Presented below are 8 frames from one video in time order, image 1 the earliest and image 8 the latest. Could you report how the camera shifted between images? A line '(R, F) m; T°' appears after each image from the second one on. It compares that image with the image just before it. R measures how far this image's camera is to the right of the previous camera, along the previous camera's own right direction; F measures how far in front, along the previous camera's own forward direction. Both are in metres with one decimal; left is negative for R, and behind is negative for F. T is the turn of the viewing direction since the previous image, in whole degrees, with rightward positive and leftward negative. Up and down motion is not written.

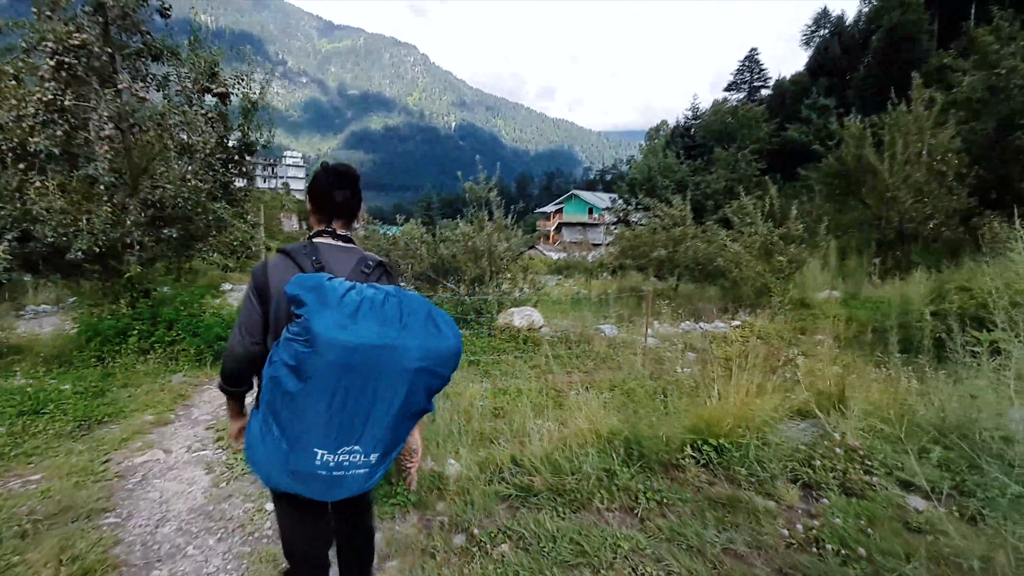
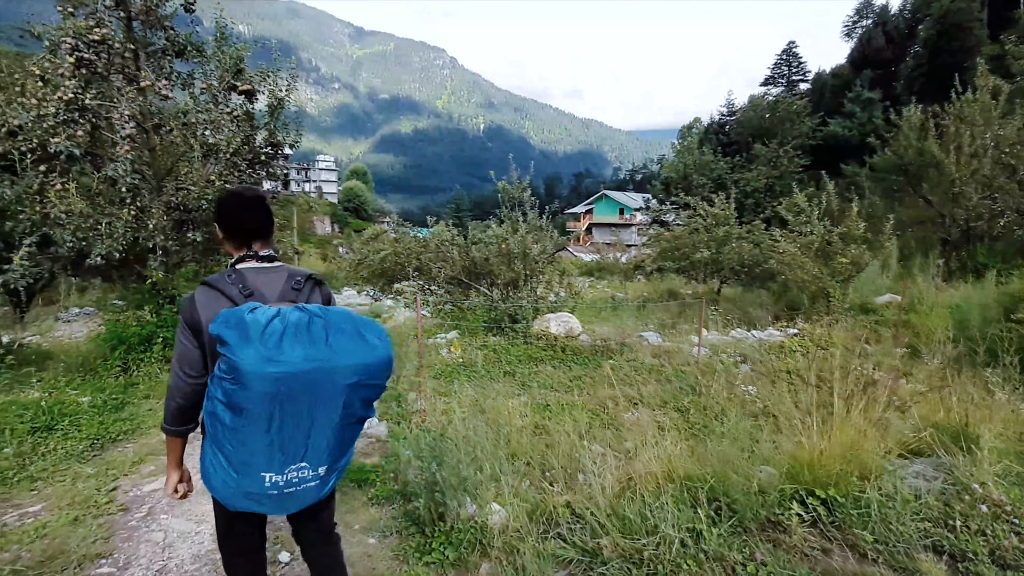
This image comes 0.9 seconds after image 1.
(-0.1, +0.4) m; -3°
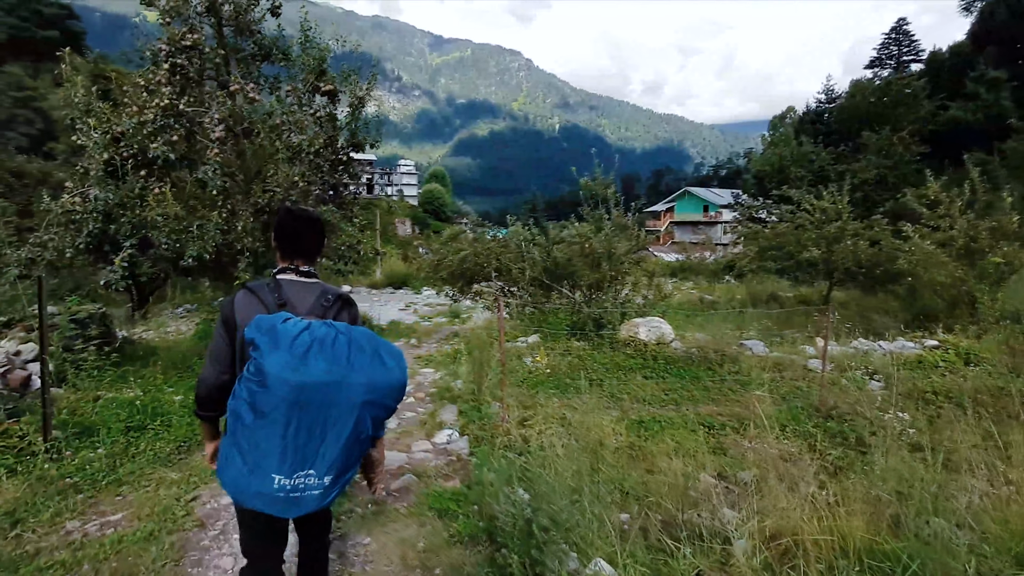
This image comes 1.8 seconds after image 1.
(-0.1, +0.4) m; -8°
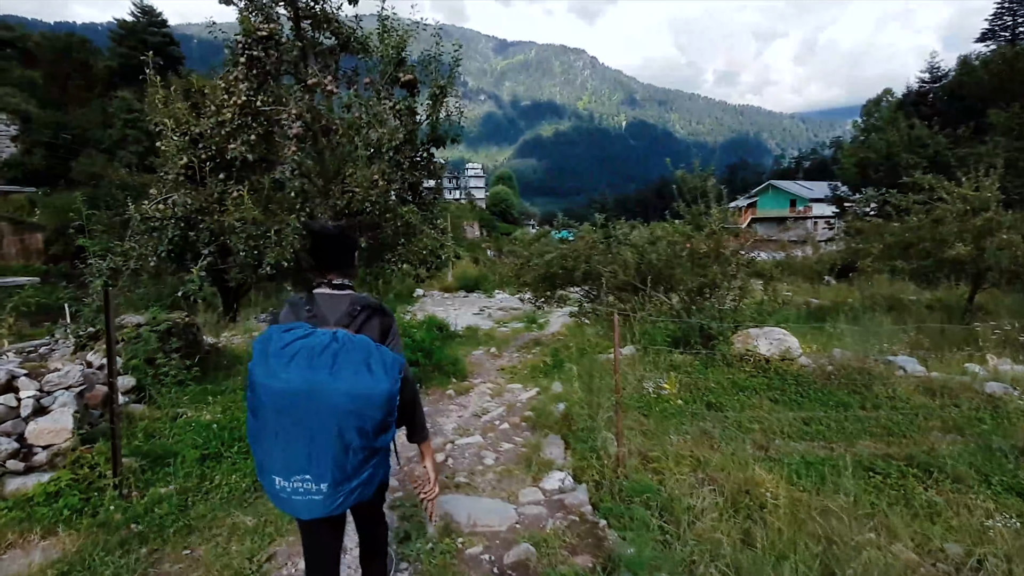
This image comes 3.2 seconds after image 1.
(-0.4, +0.7) m; -7°
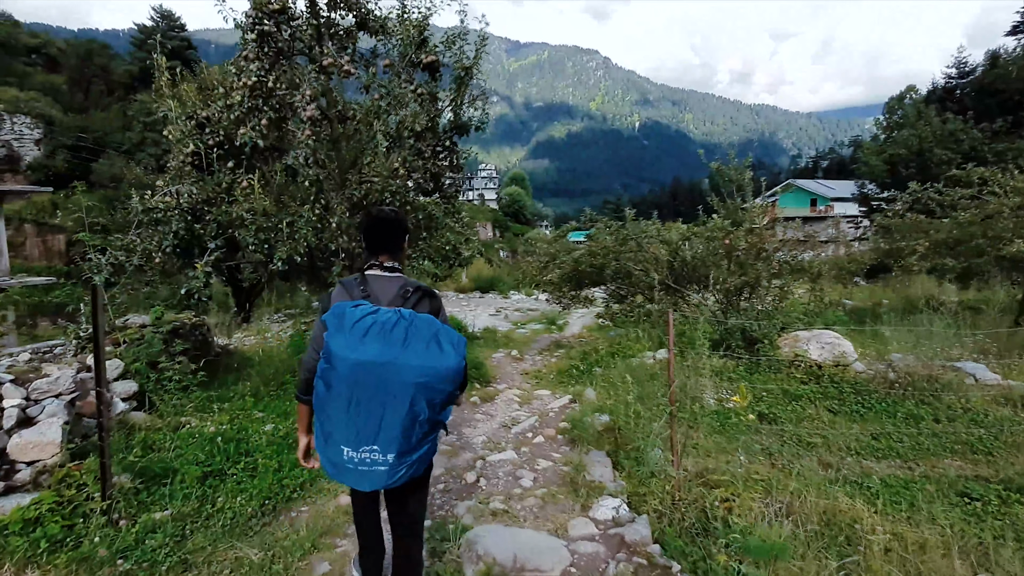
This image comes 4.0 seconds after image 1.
(-0.2, +0.4) m; -1°
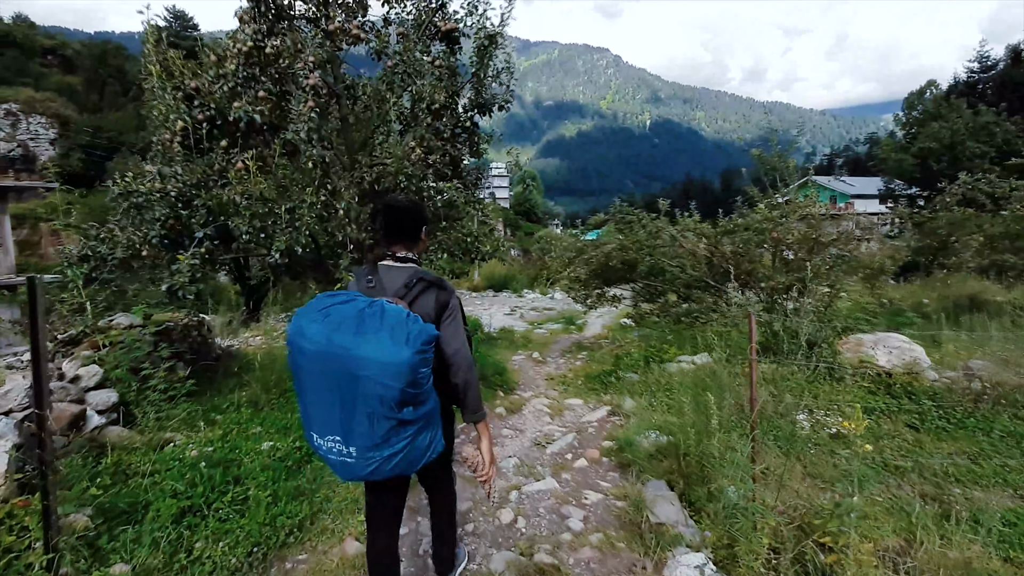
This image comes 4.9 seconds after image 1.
(-0.2, +0.6) m; -1°
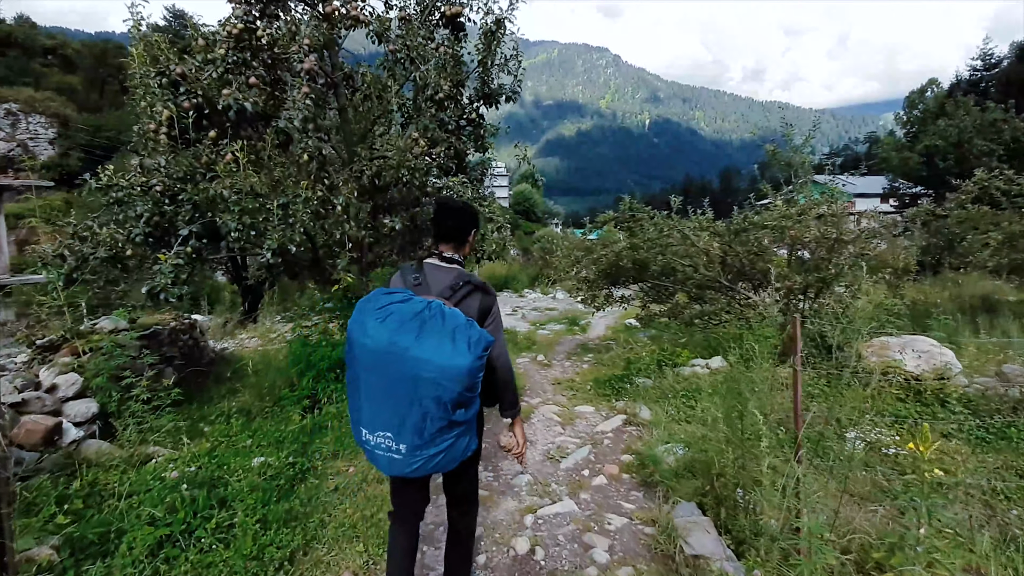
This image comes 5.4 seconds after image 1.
(-0.1, +0.3) m; 0°
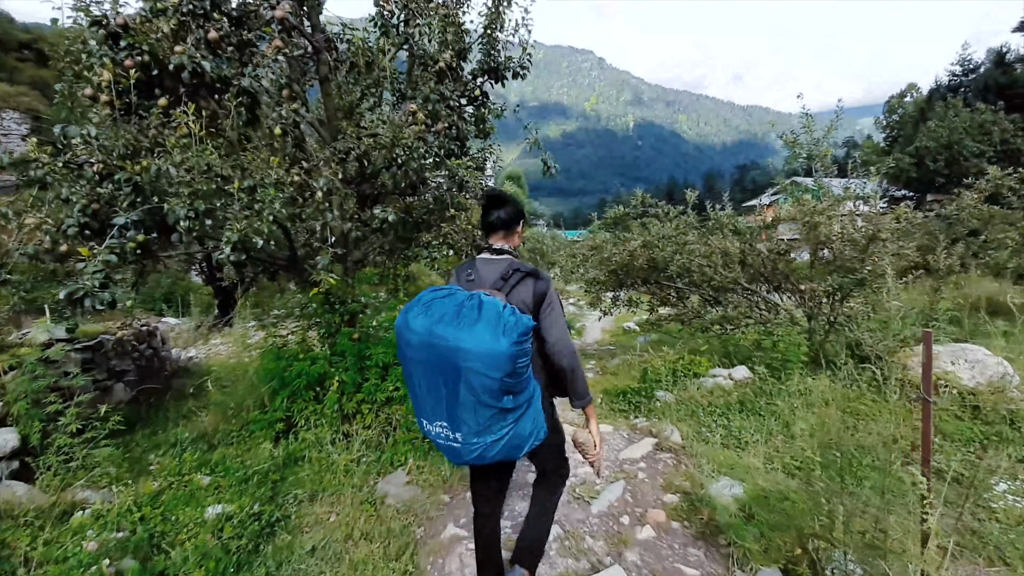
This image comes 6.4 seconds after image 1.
(-0.2, +0.6) m; +2°
